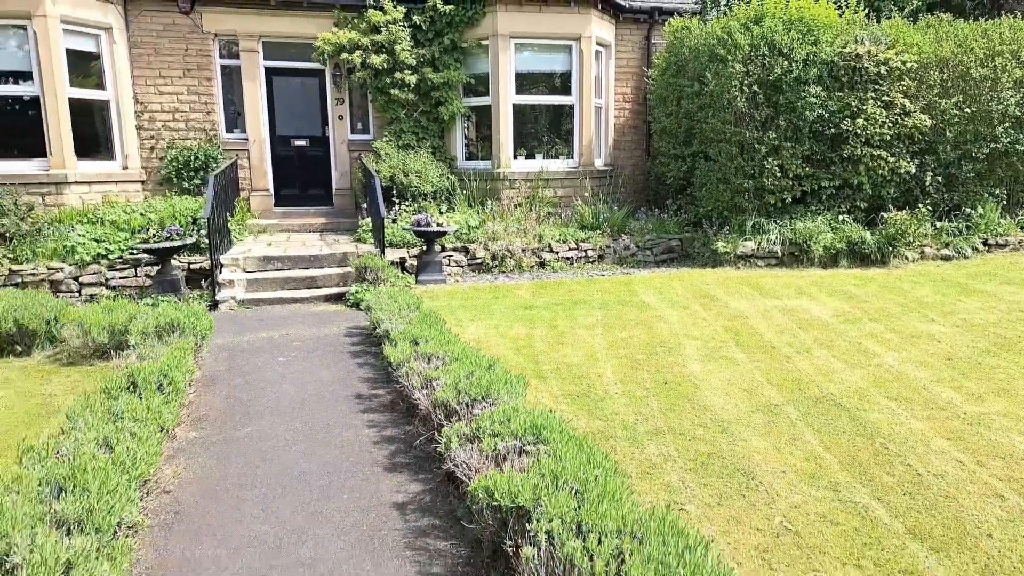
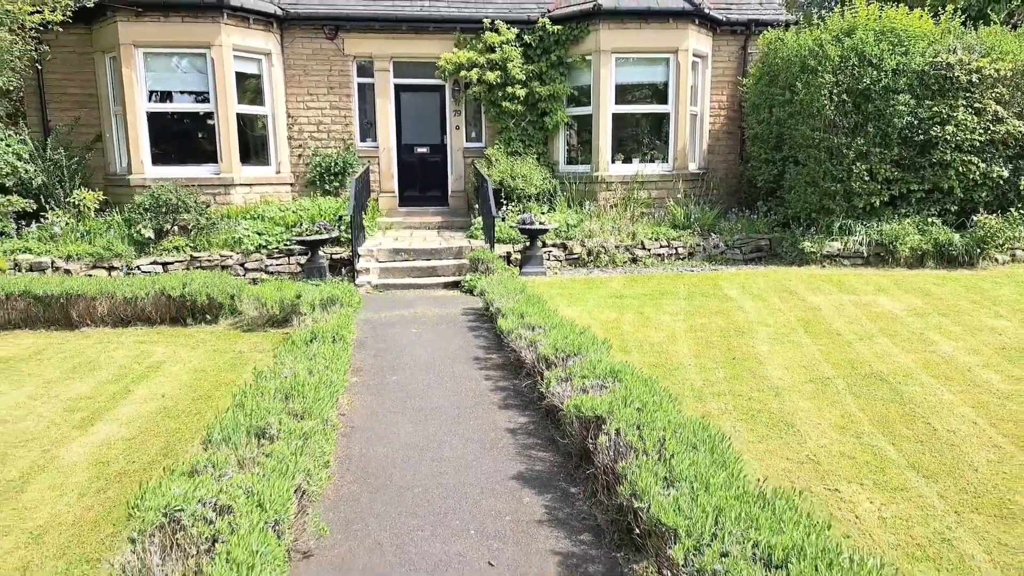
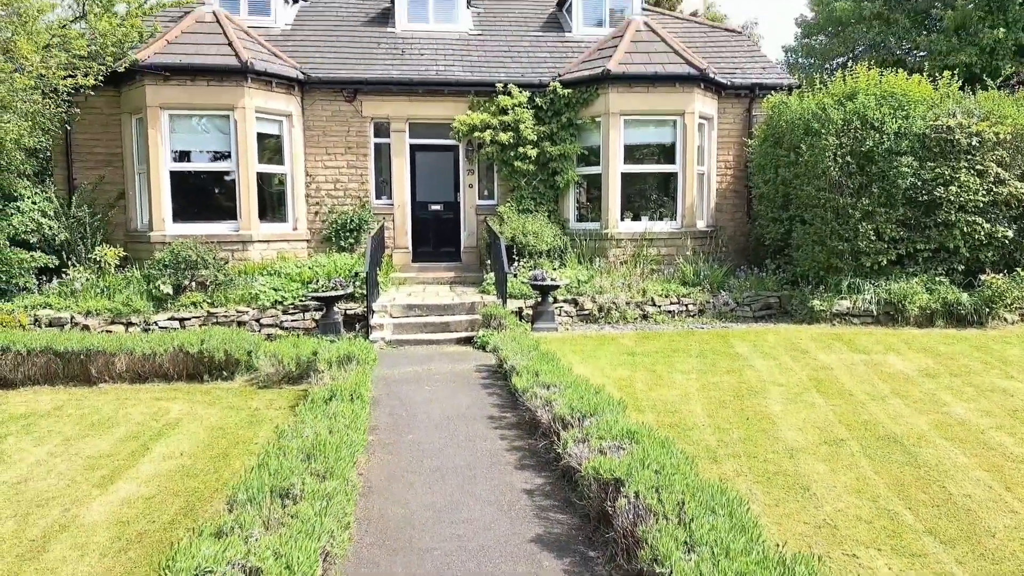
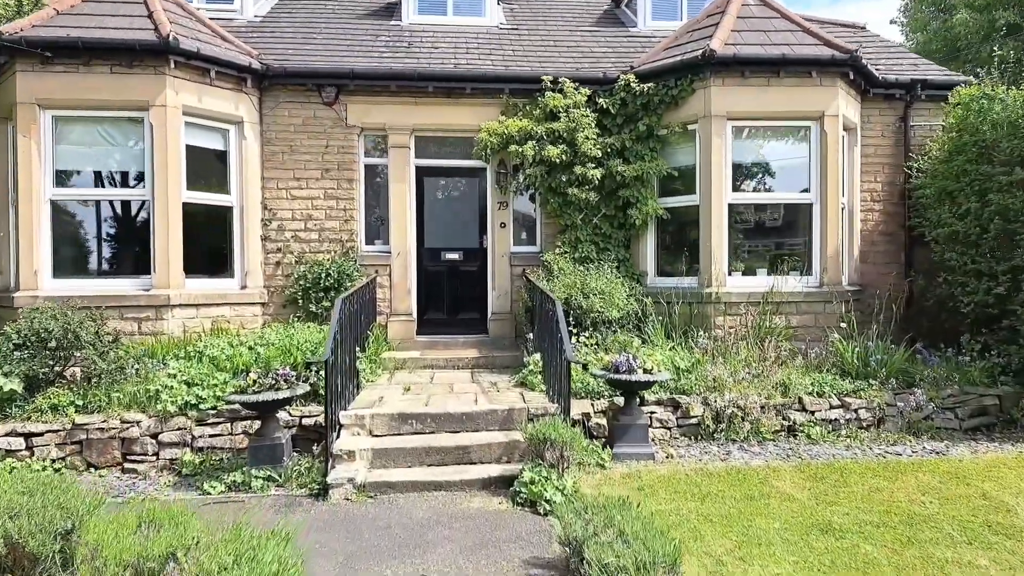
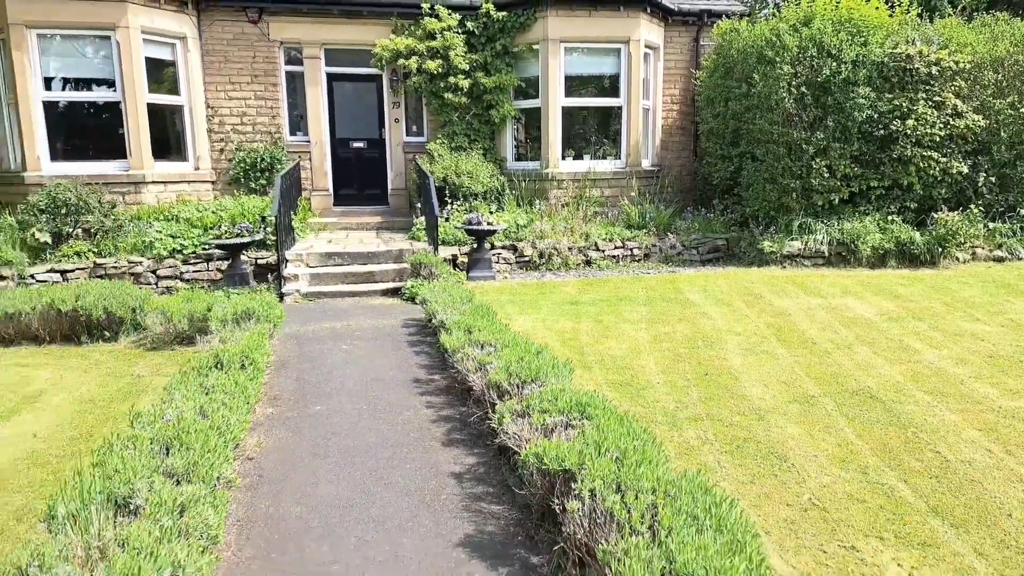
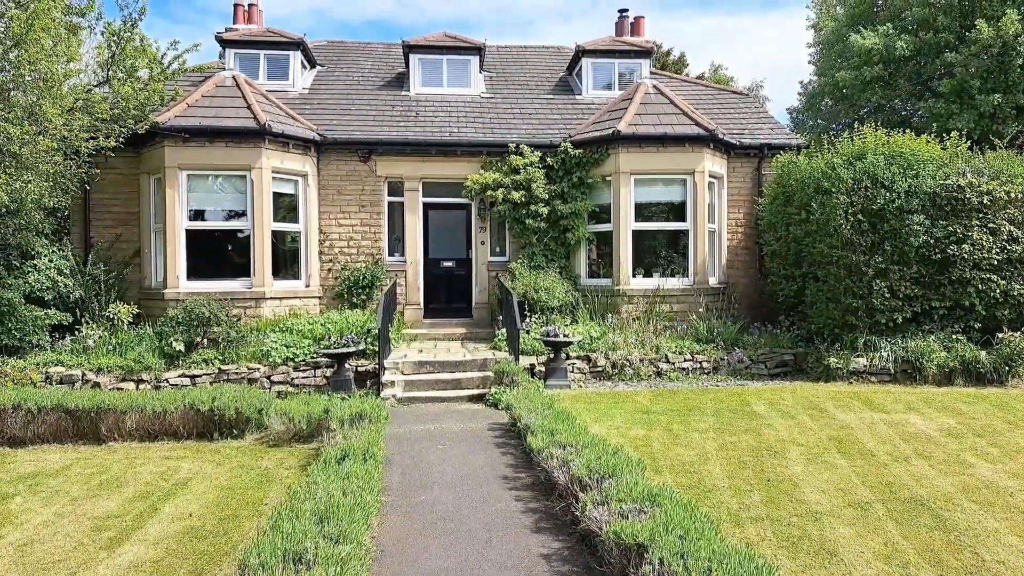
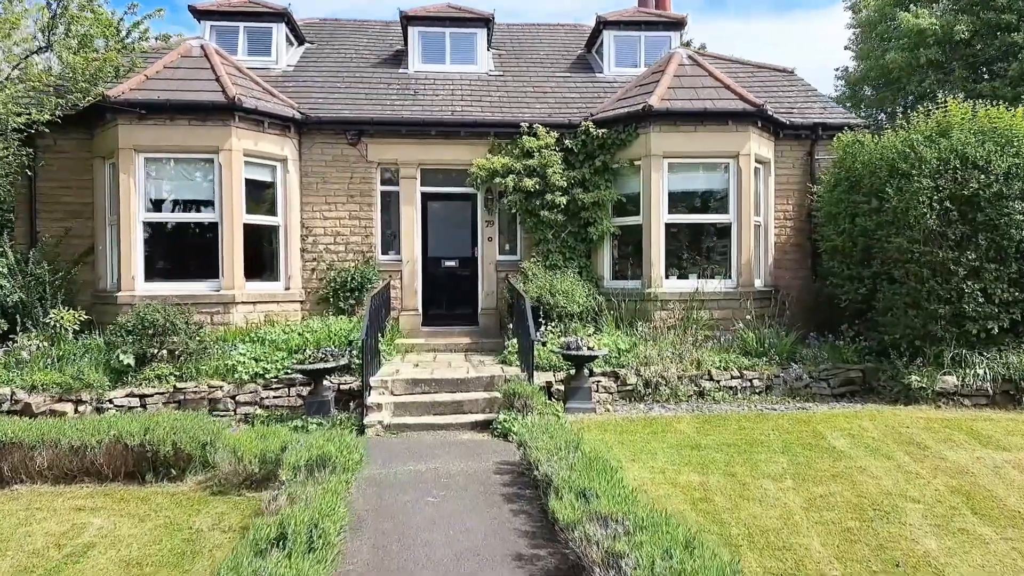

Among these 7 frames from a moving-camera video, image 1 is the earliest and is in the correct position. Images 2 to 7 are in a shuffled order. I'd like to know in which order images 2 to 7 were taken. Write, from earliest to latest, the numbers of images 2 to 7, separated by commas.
5, 2, 3, 6, 7, 4
